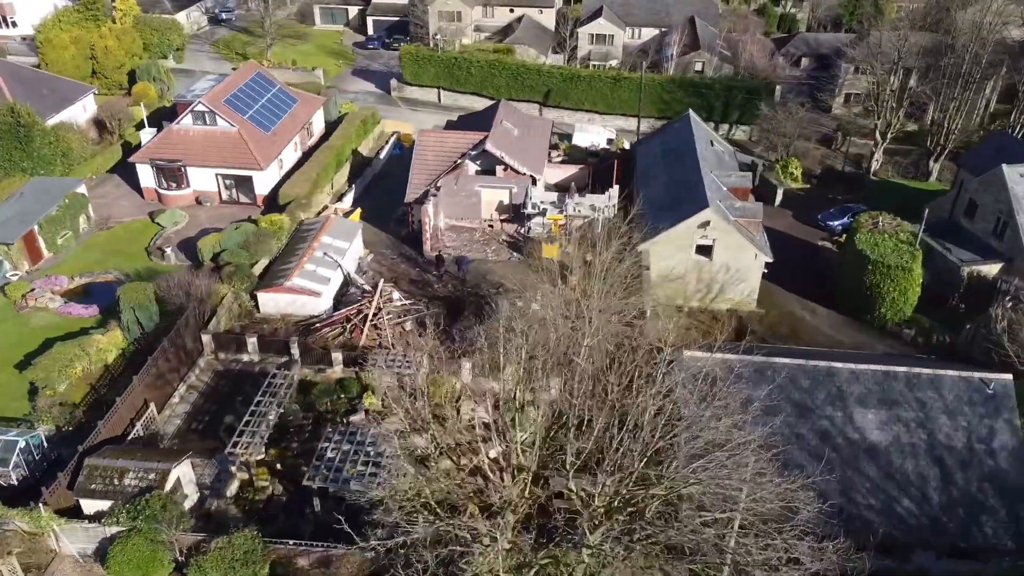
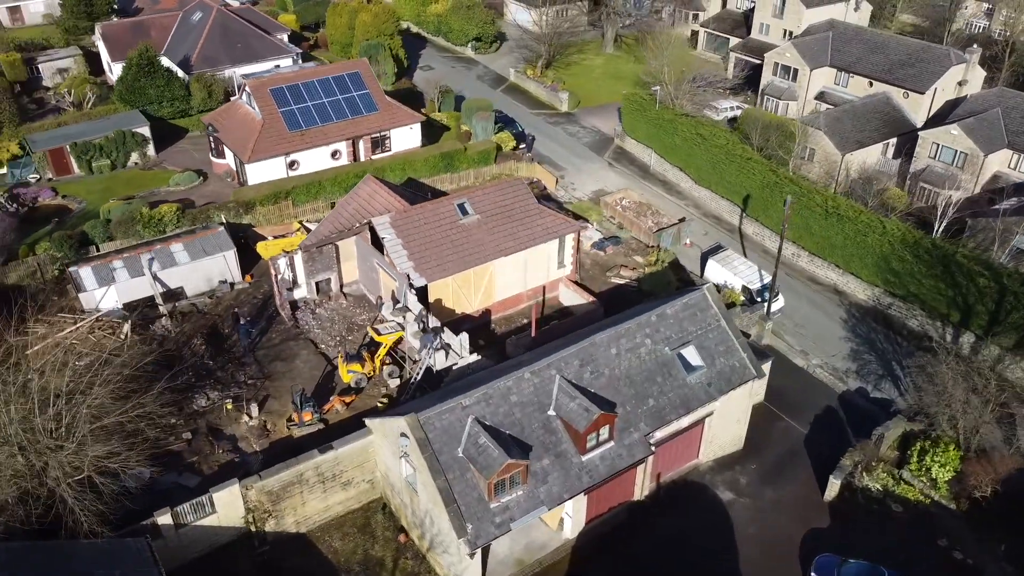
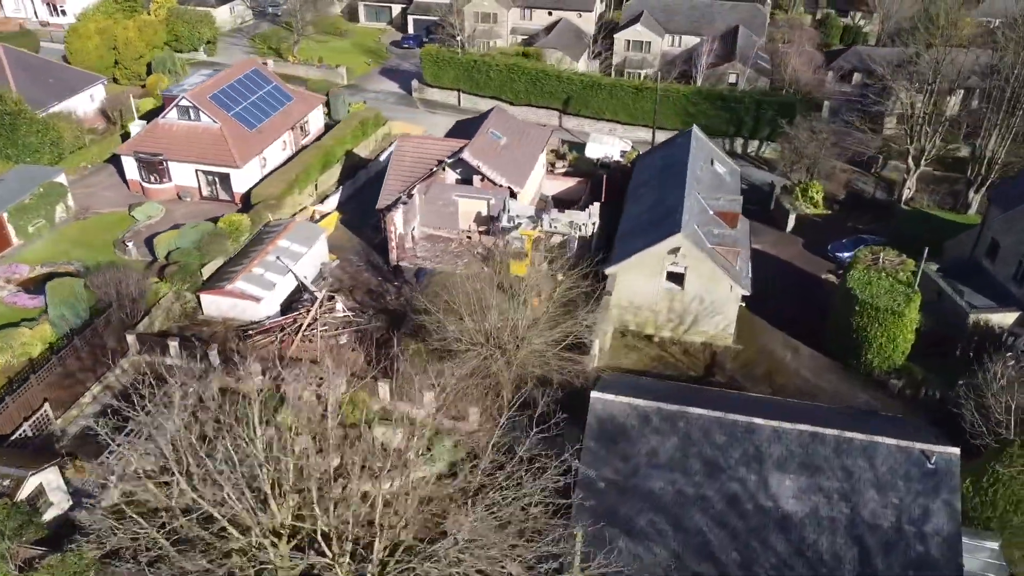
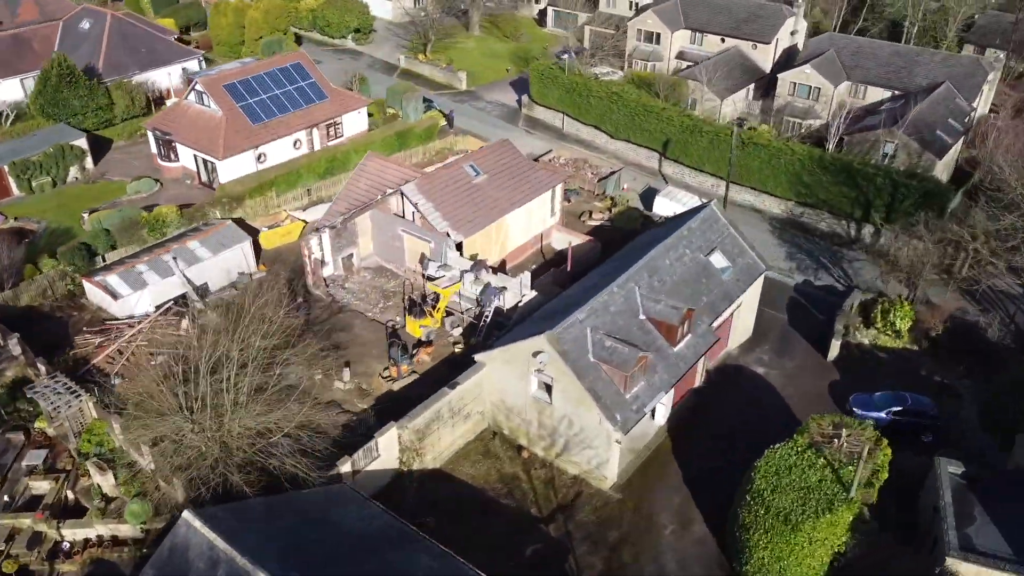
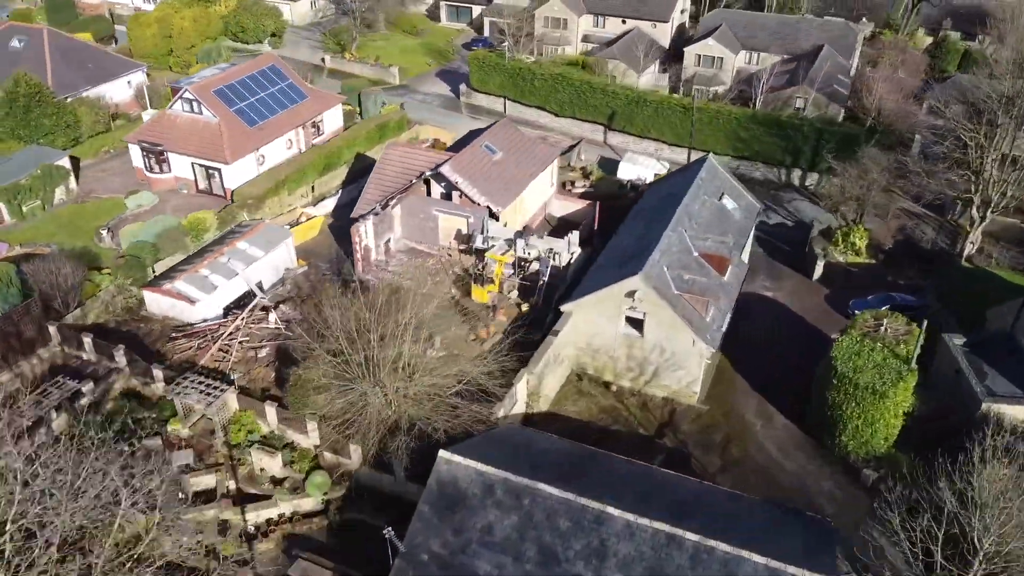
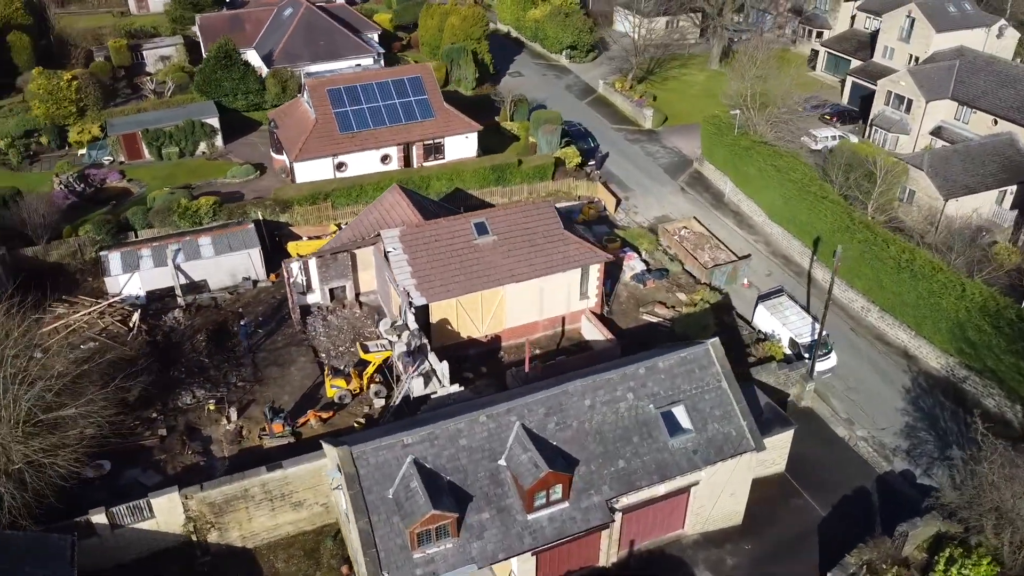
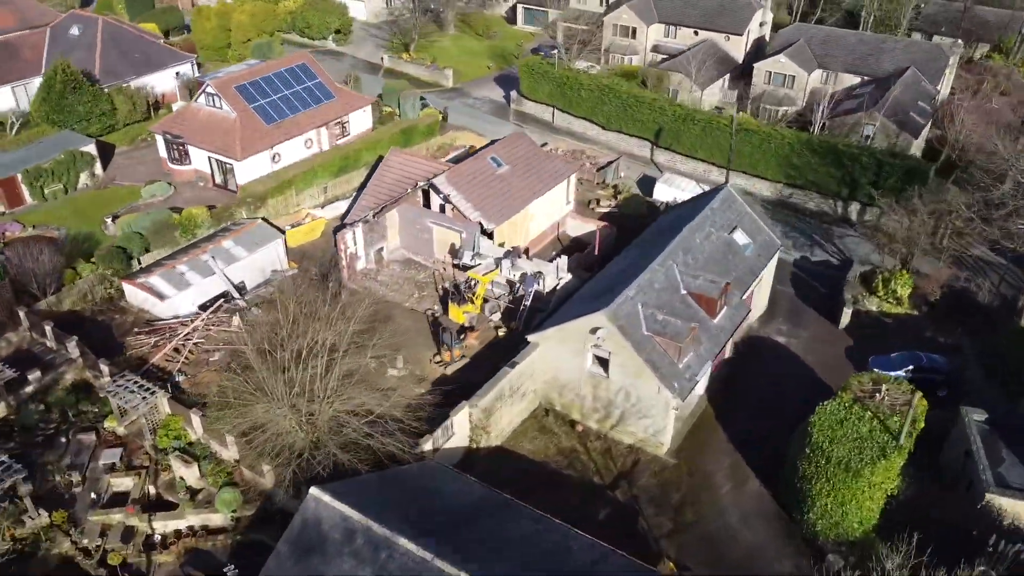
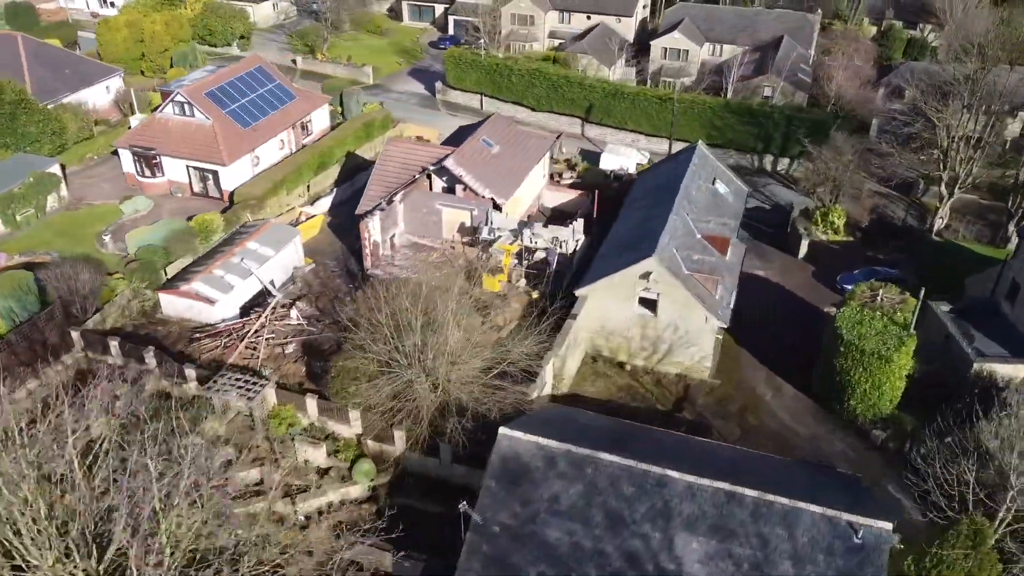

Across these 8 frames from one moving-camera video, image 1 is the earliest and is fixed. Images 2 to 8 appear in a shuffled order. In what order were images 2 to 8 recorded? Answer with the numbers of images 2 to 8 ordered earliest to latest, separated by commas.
3, 8, 5, 7, 4, 2, 6
